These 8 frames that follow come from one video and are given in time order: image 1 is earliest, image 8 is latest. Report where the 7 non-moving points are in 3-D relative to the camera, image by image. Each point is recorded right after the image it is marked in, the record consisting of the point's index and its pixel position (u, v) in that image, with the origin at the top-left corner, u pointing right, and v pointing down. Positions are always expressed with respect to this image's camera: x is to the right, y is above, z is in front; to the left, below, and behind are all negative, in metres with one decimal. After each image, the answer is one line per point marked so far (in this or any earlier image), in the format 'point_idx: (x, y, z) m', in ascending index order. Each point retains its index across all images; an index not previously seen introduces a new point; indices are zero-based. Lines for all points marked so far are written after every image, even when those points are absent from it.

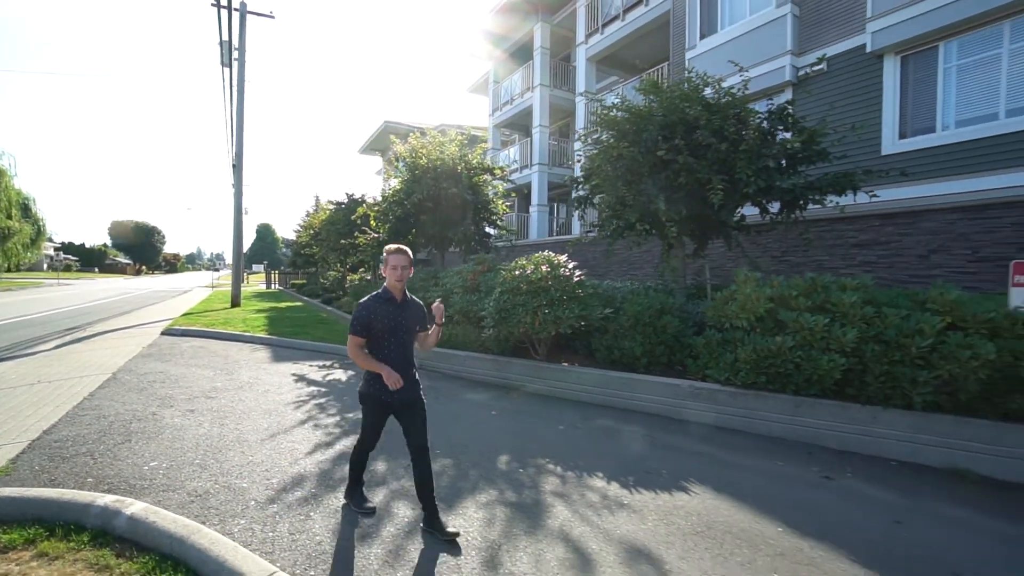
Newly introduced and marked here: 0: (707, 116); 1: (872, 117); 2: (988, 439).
0: (+3.2, +2.8, +8.2) m
1: (+7.0, +3.3, +9.6) m
2: (+4.5, -1.4, +4.7) m
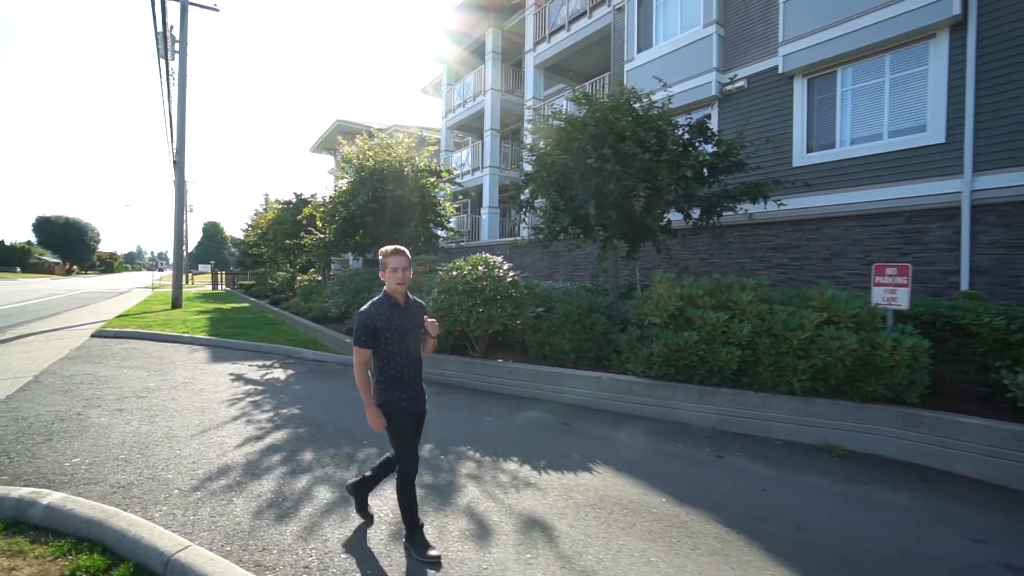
0: (+2.1, +2.8, +8.8) m
1: (+5.8, +3.3, +10.5) m
2: (+3.7, -1.4, +5.4) m
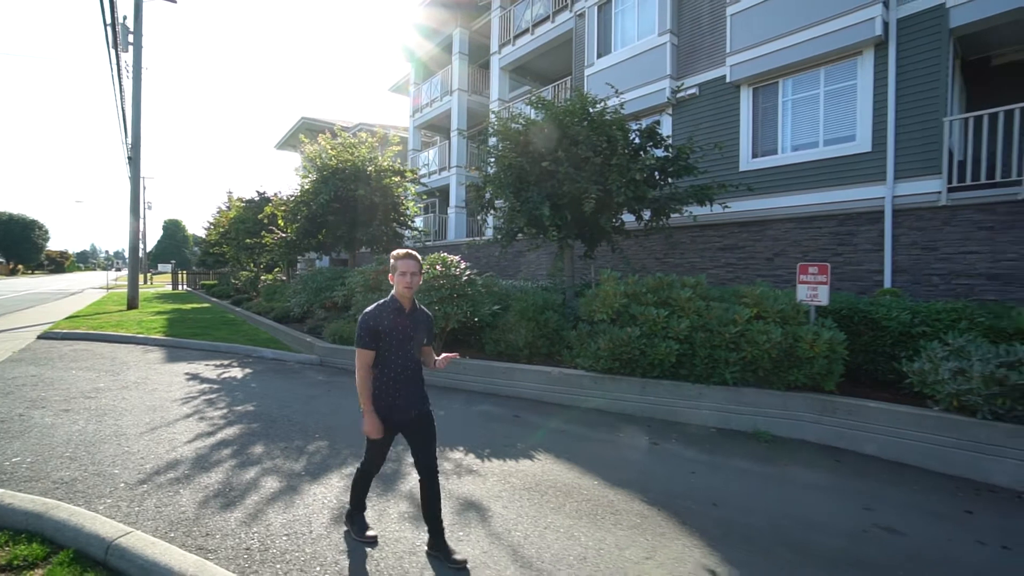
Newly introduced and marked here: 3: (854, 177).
0: (+1.3, +2.8, +9.2) m
1: (+4.9, +3.3, +11.1) m
2: (+3.1, -1.4, +5.8) m
3: (+6.4, +2.1, +9.2) m
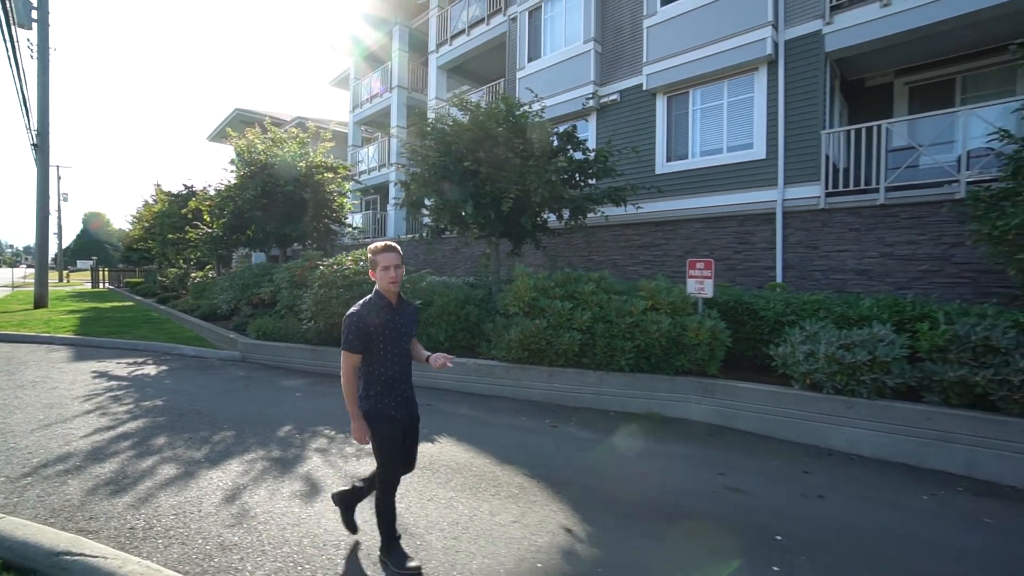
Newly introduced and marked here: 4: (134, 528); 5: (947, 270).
0: (-0.1, +2.9, +9.6) m
1: (+3.2, +3.4, +11.8) m
2: (+2.0, -1.3, +6.4) m
3: (+4.9, +2.2, +10.1) m
4: (-2.5, -1.6, +3.3) m
5: (+7.0, +0.3, +7.9) m
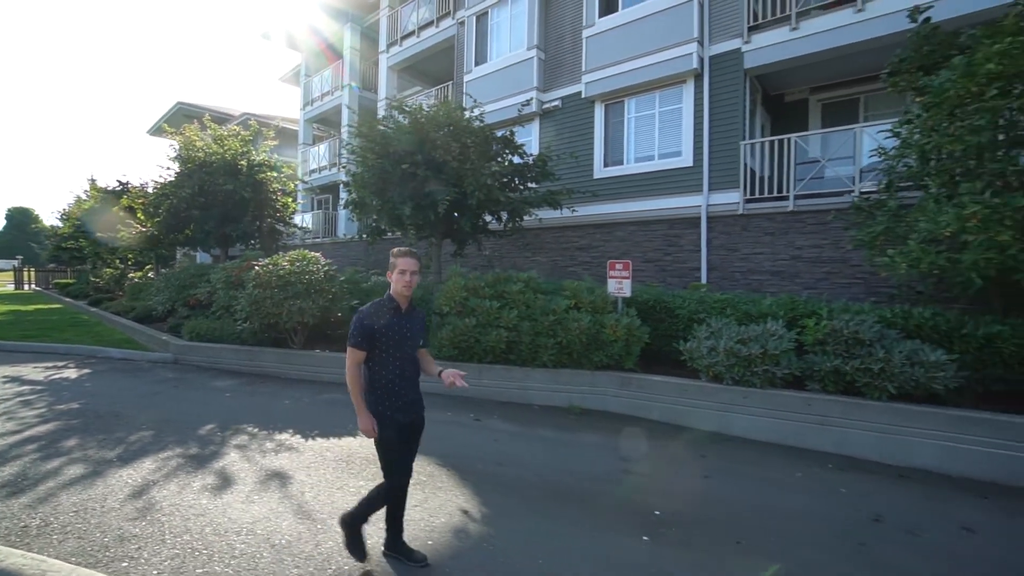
0: (-1.3, +2.9, +9.8) m
1: (+1.8, +3.4, +12.3) m
2: (+1.0, -1.3, +6.8) m
3: (+3.6, +2.2, +10.7) m
4: (-3.3, -1.6, +3.4) m
5: (+5.8, +0.3, +8.7) m
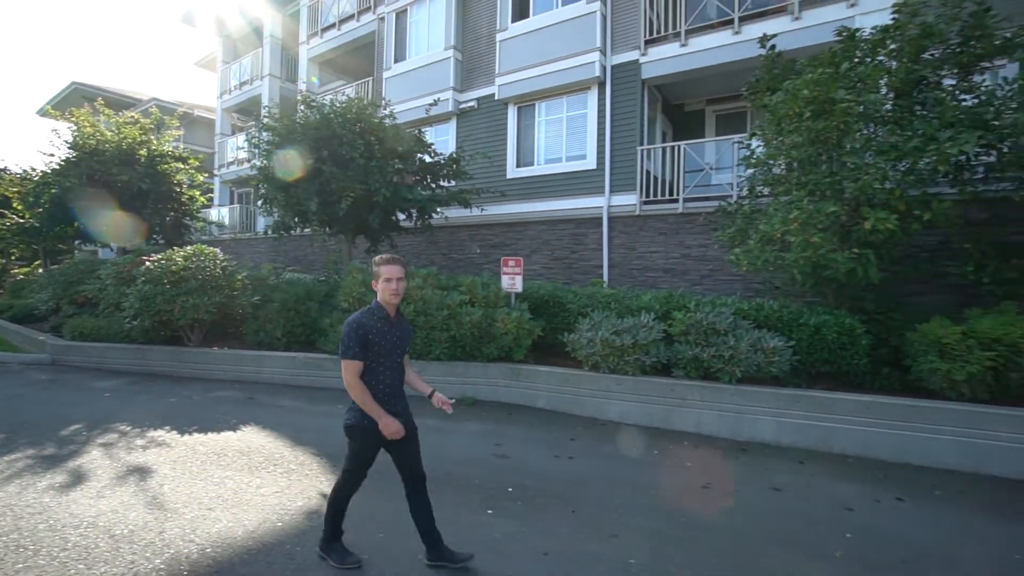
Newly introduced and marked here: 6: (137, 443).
0: (-3.2, +3.0, +9.8) m
1: (-0.3, +3.5, +12.6) m
2: (-0.5, -1.2, +7.1) m
3: (+1.6, +2.3, +11.3) m
4: (-4.3, -1.6, +3.2) m
5: (+4.1, +0.4, +9.5) m
6: (-3.7, -1.5, +4.9) m
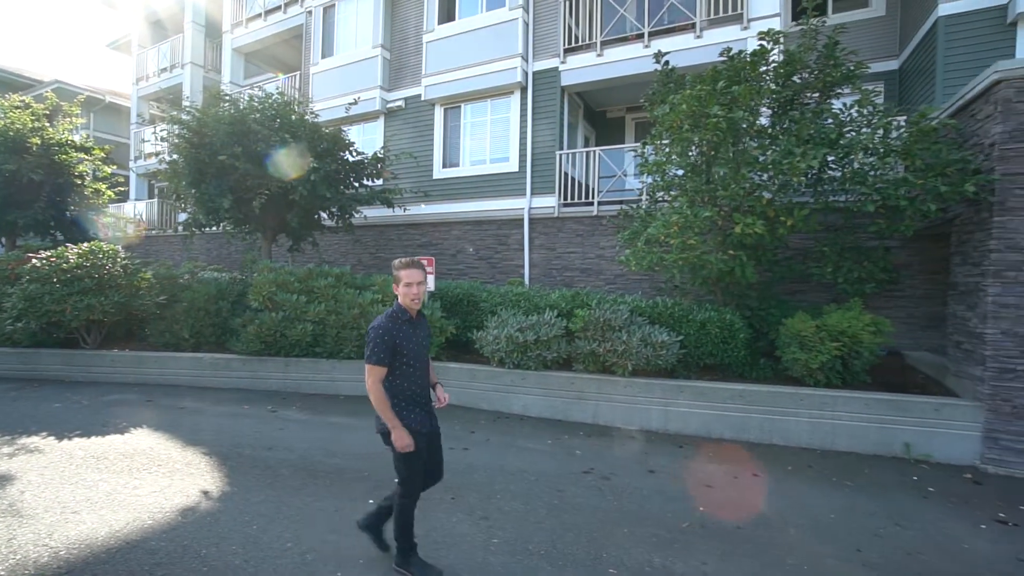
0: (-4.7, +3.0, +9.6) m
1: (-2.2, +3.5, +12.7) m
2: (-1.8, -1.2, +7.3) m
3: (-0.1, +2.3, +11.6) m
4: (-5.2, -1.5, +2.9) m
5: (+2.5, +0.4, +10.1) m
6: (-4.8, -1.5, +4.7) m
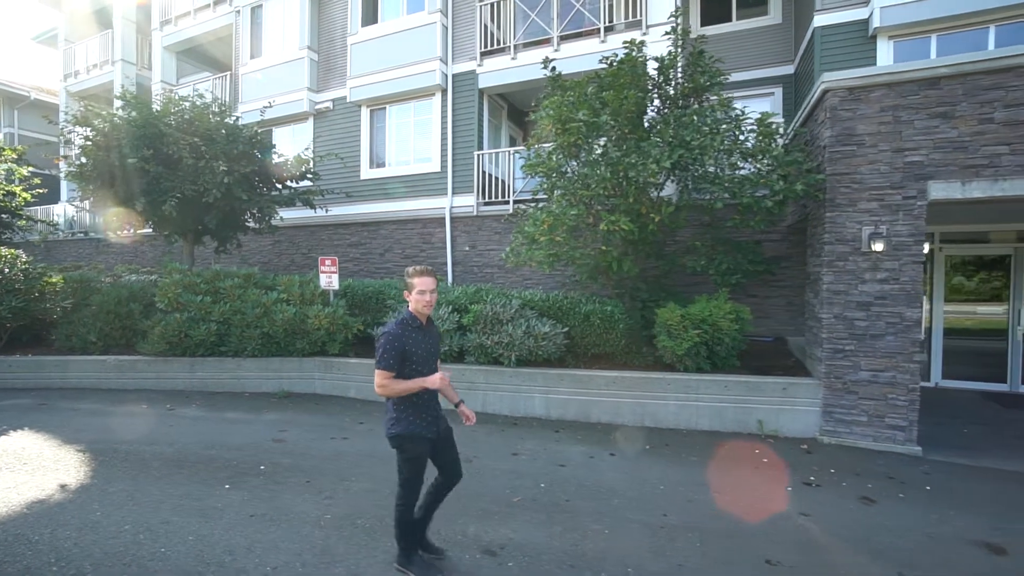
0: (-6.4, +3.0, +9.6) m
1: (-4.1, +3.6, +12.9) m
2: (-3.3, -1.2, +7.5) m
3: (-2.0, +2.3, +11.9) m
4: (-6.5, -1.6, +3.0) m
5: (+0.8, +0.5, +10.5) m
6: (-6.1, -1.6, +4.8) m
